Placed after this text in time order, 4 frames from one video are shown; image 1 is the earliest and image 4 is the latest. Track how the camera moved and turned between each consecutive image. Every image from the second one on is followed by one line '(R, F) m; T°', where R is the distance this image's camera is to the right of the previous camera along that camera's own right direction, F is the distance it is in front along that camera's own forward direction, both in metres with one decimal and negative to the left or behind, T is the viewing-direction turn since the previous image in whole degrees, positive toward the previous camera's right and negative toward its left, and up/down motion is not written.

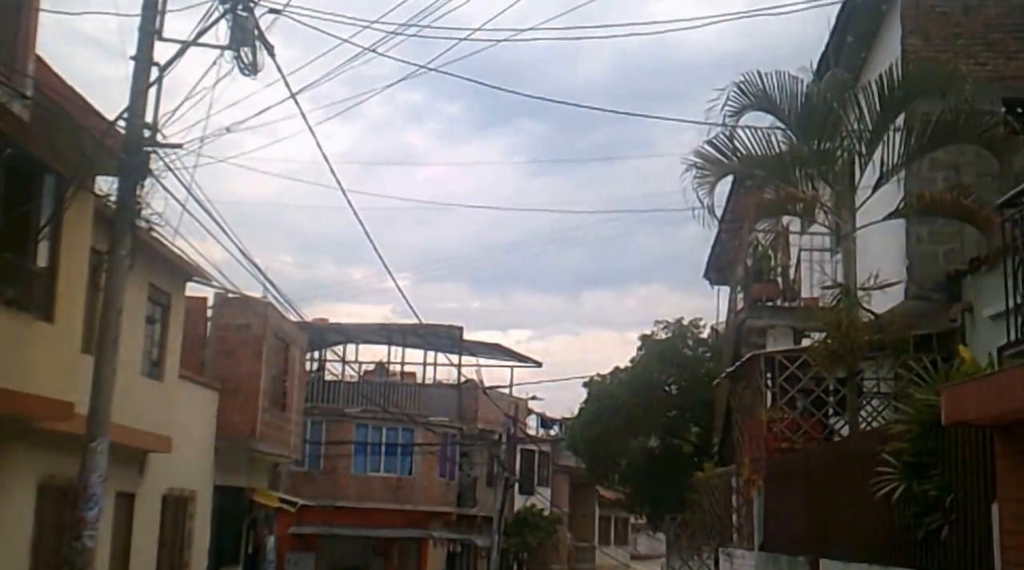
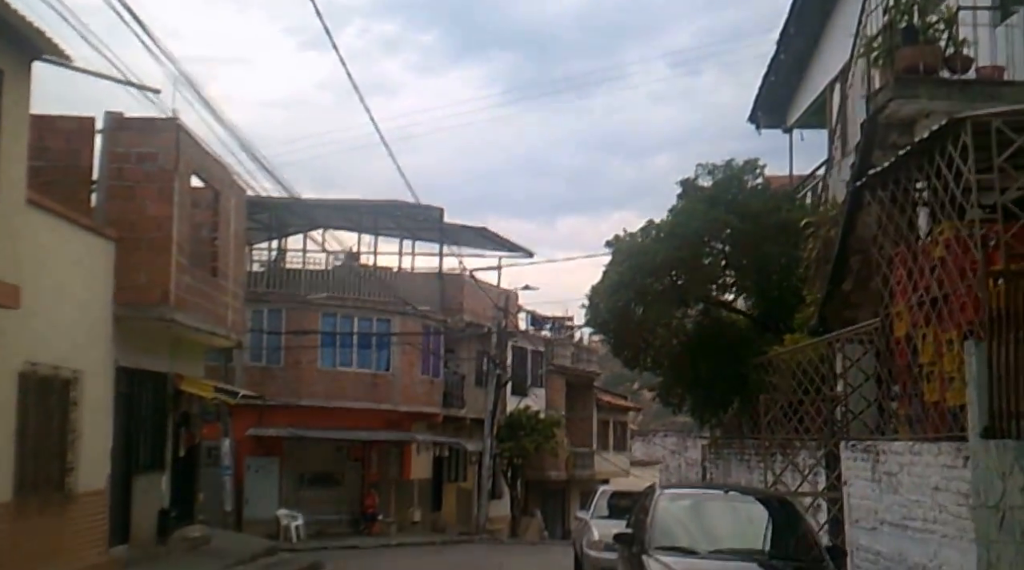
(-0.3, +6.5) m; +1°
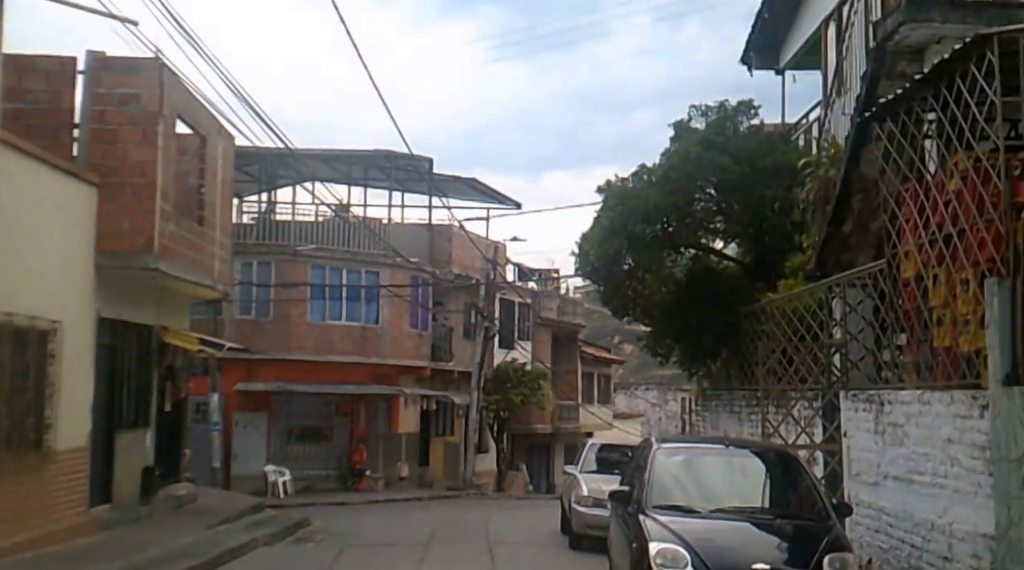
(-0.1, +0.4) m; +1°
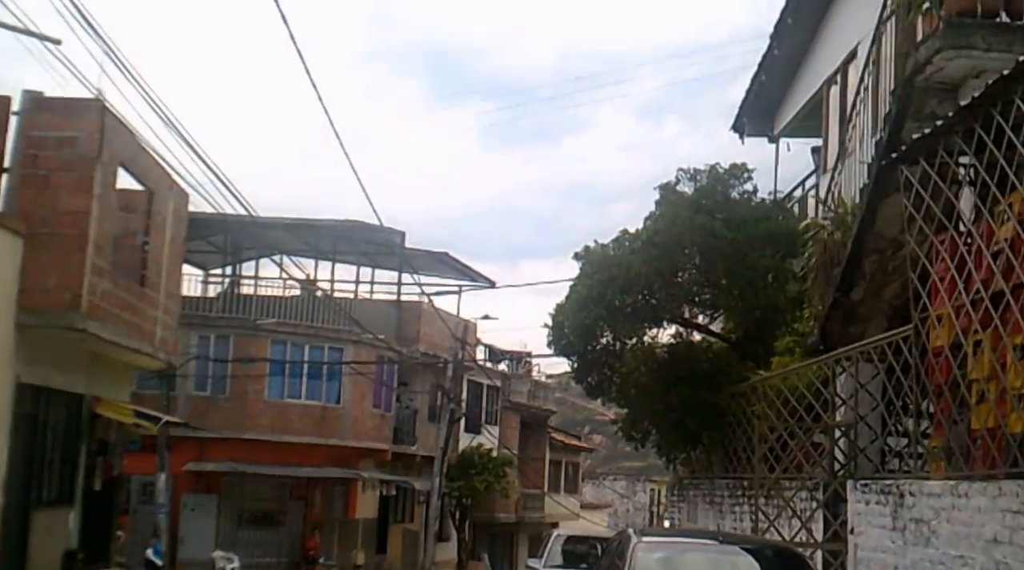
(0.0, +1.6) m; +1°
